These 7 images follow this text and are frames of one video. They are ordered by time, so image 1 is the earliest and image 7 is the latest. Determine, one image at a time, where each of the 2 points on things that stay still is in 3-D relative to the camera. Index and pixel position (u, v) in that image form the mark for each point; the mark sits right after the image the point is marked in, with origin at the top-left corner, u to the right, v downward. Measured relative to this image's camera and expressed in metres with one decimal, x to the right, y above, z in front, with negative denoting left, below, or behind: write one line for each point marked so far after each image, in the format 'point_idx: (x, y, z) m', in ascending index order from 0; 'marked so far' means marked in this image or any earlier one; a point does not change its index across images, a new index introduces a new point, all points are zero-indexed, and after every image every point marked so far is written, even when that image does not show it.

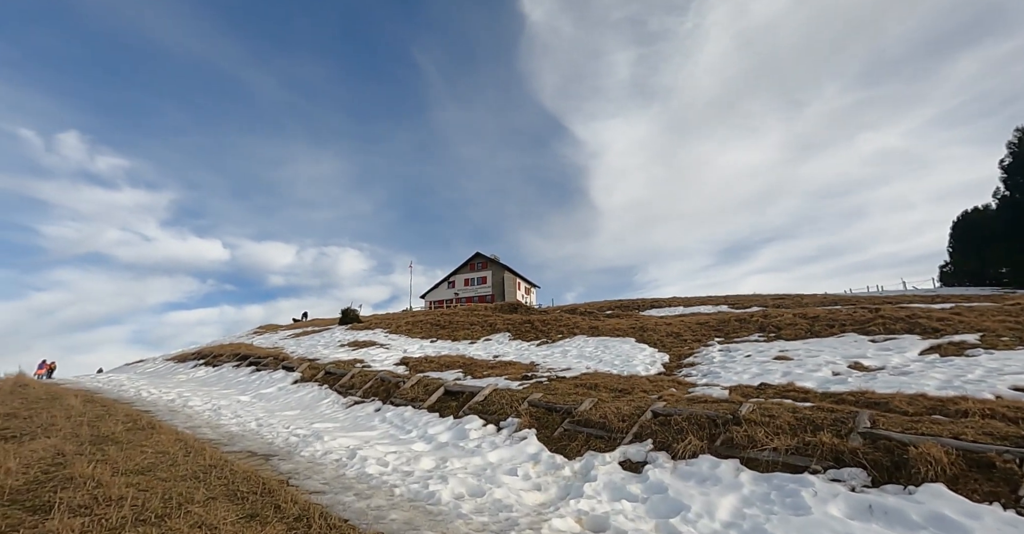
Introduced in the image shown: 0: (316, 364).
0: (-7.9, -3.9, +17.7) m
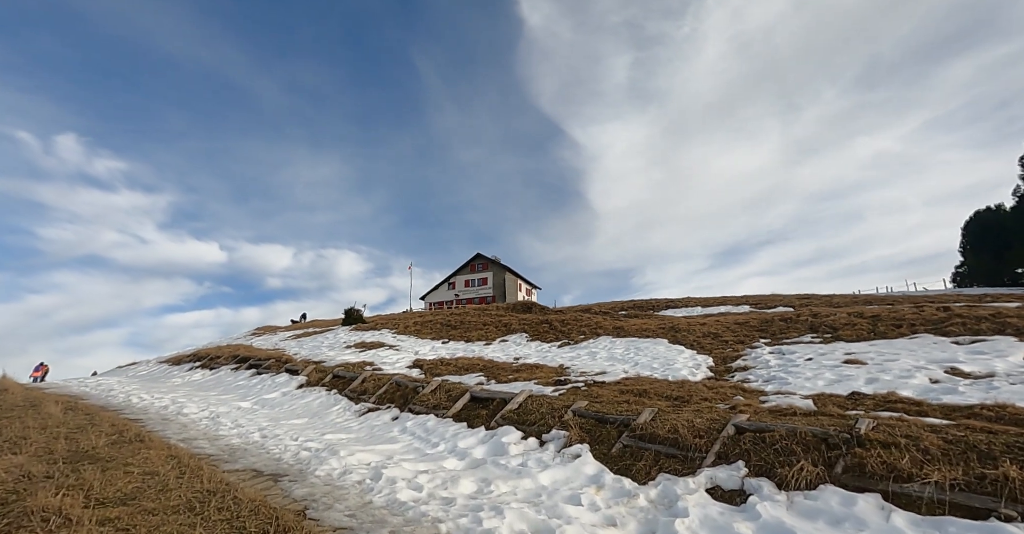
0: (-7.1, -3.7, +16.5) m
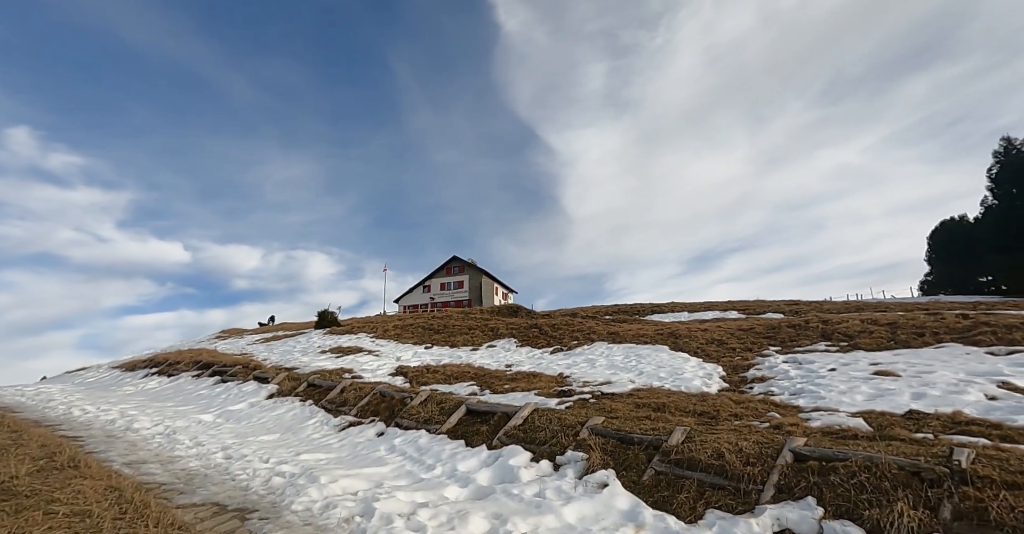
0: (-7.4, -3.7, +15.1) m
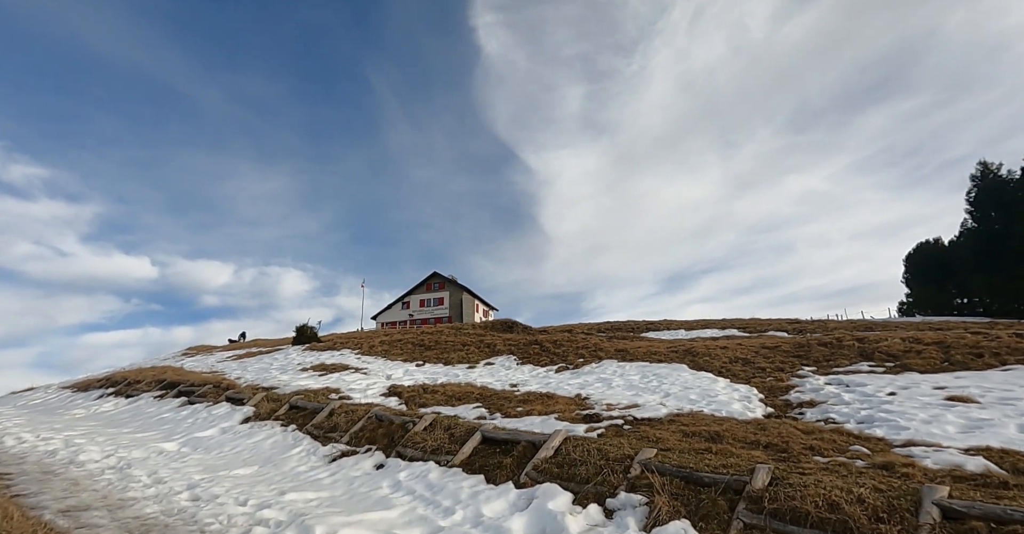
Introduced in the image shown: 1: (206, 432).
0: (-7.2, -3.9, +13.4) m
1: (-7.9, -4.3, +11.4) m
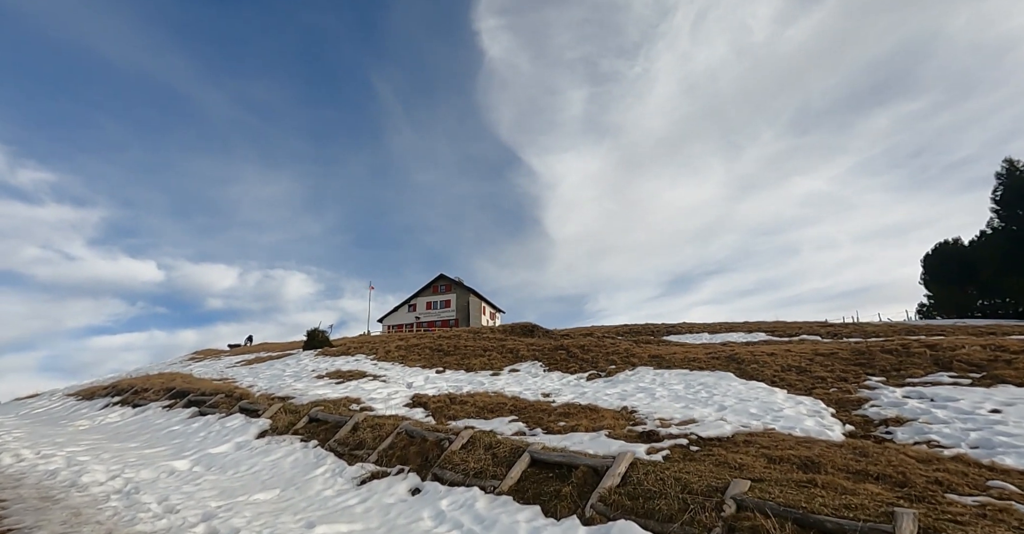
0: (-6.2, -3.9, +12.5) m
1: (-7.0, -4.3, +10.5) m
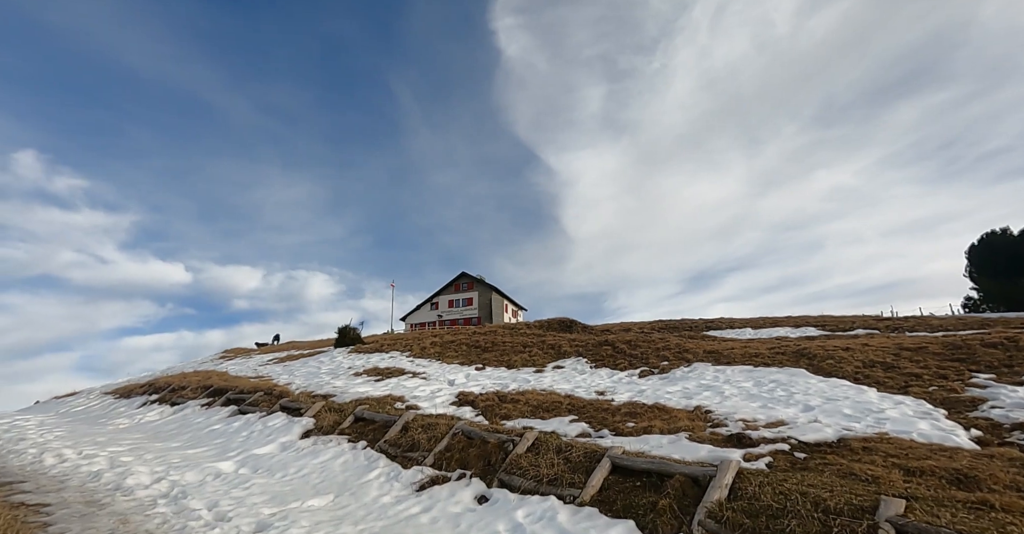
0: (-4.8, -3.7, +12.0) m
1: (-5.6, -4.1, +10.0) m
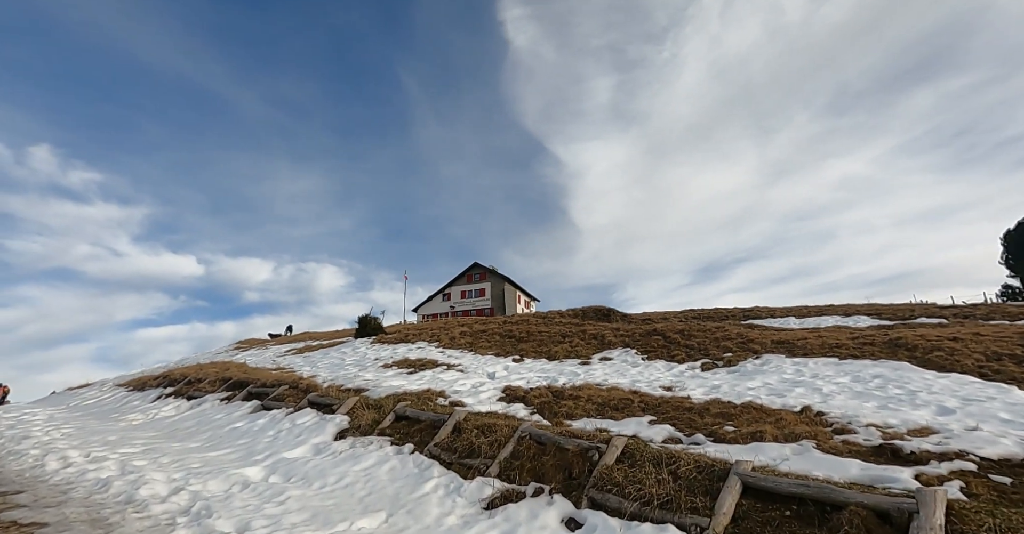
0: (-3.4, -3.2, +10.7) m
1: (-4.3, -3.6, +8.7) m
